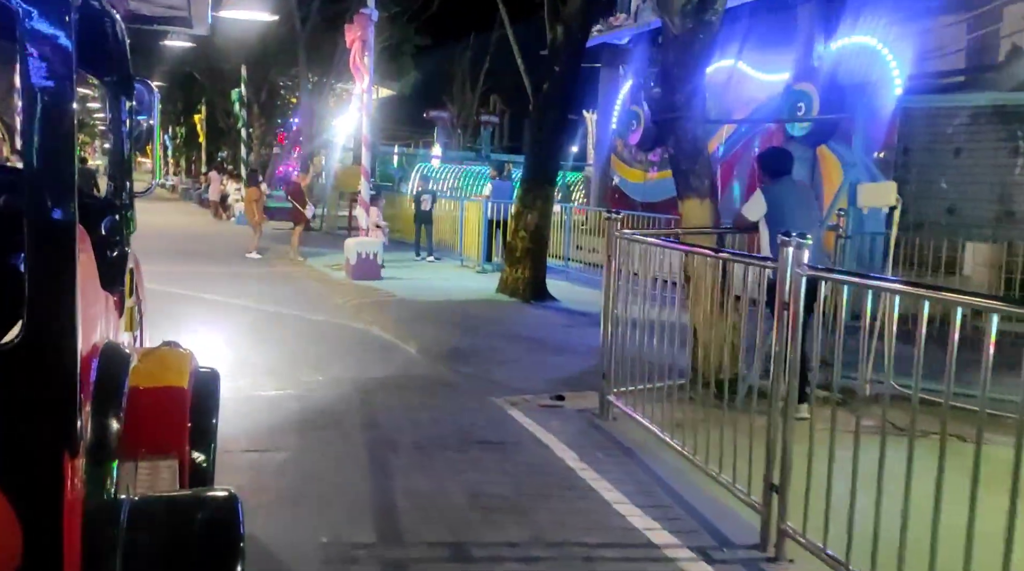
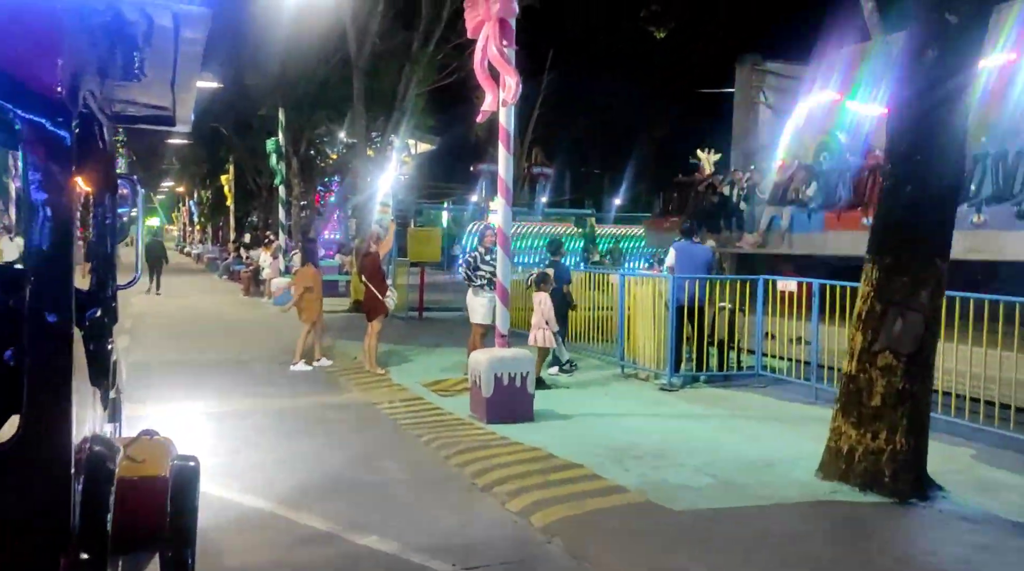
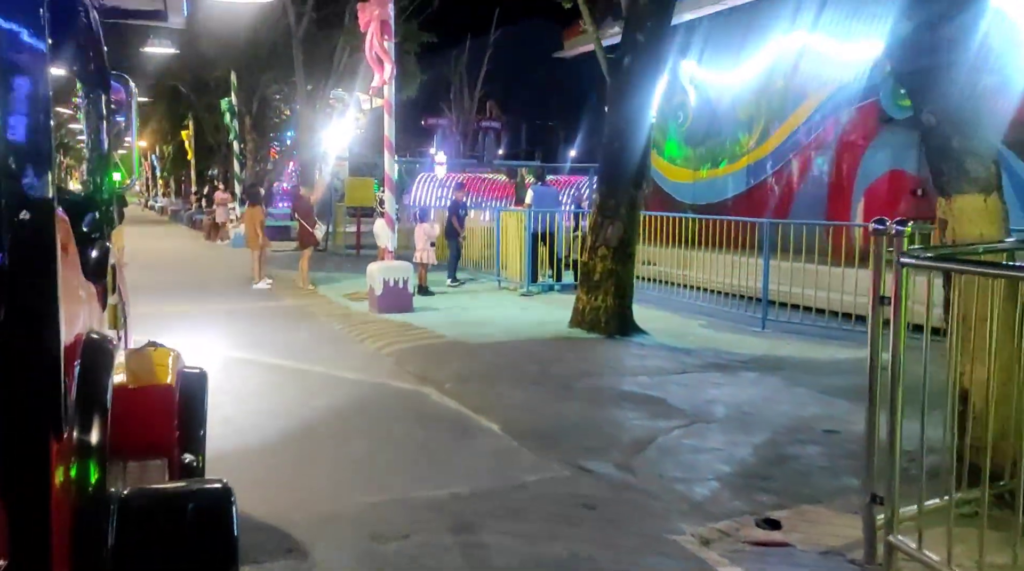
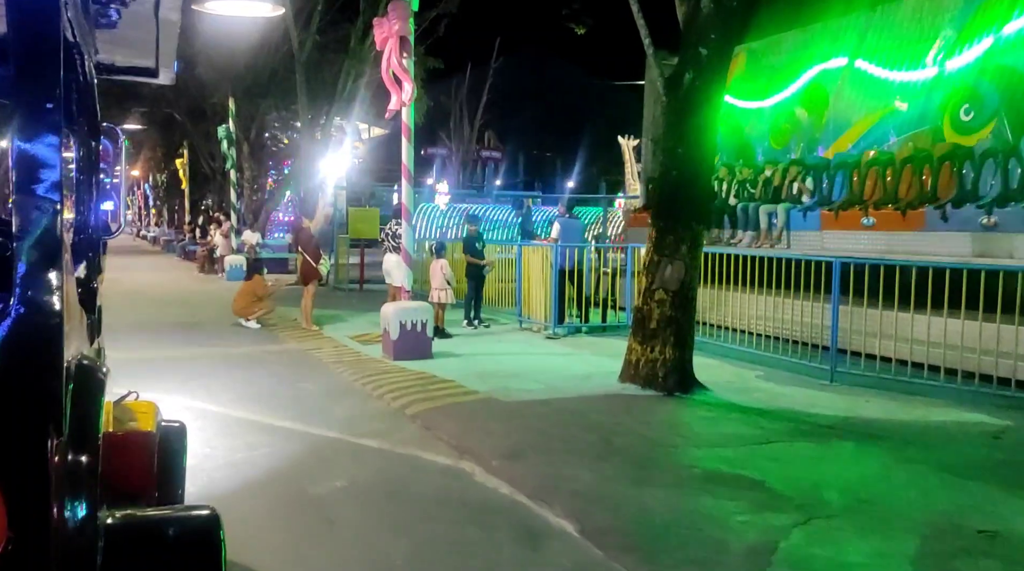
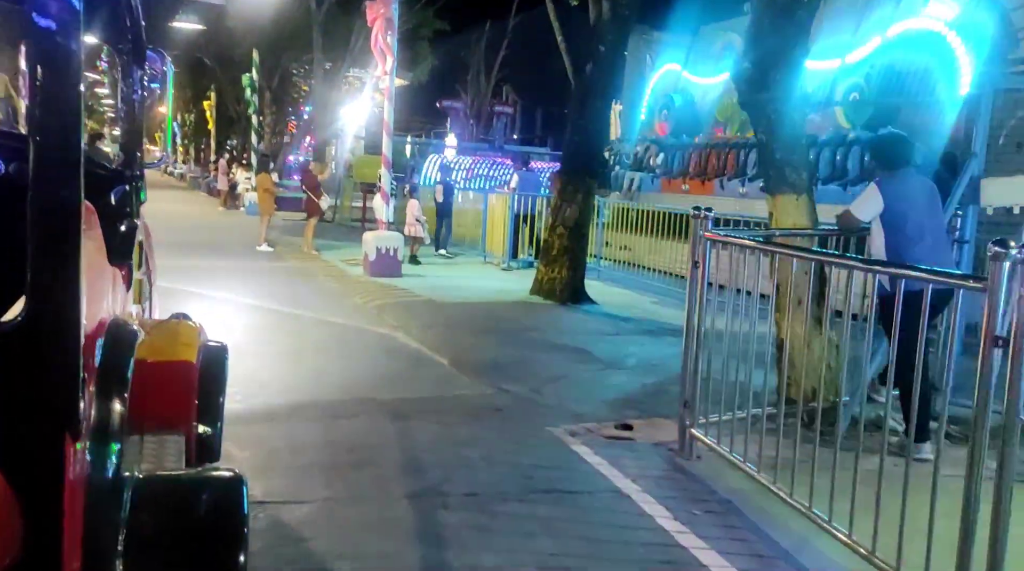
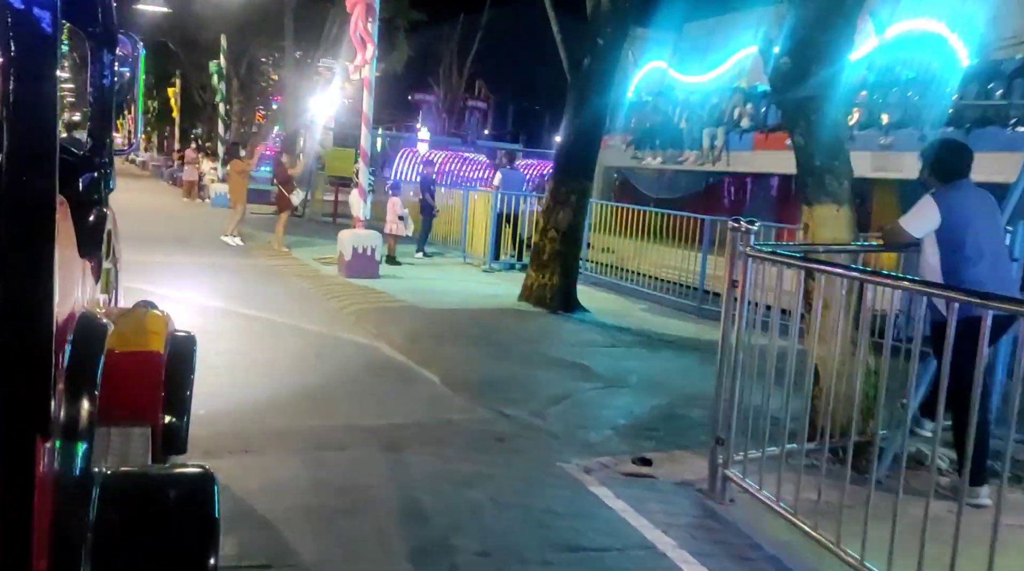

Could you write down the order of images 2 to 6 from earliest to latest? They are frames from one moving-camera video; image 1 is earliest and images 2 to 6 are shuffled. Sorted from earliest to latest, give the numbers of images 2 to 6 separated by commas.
5, 6, 3, 4, 2
